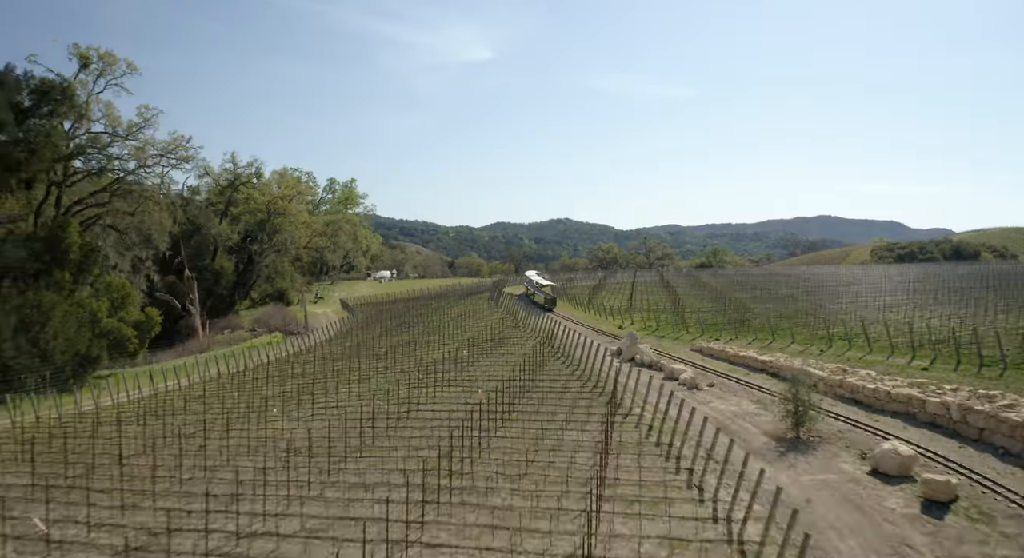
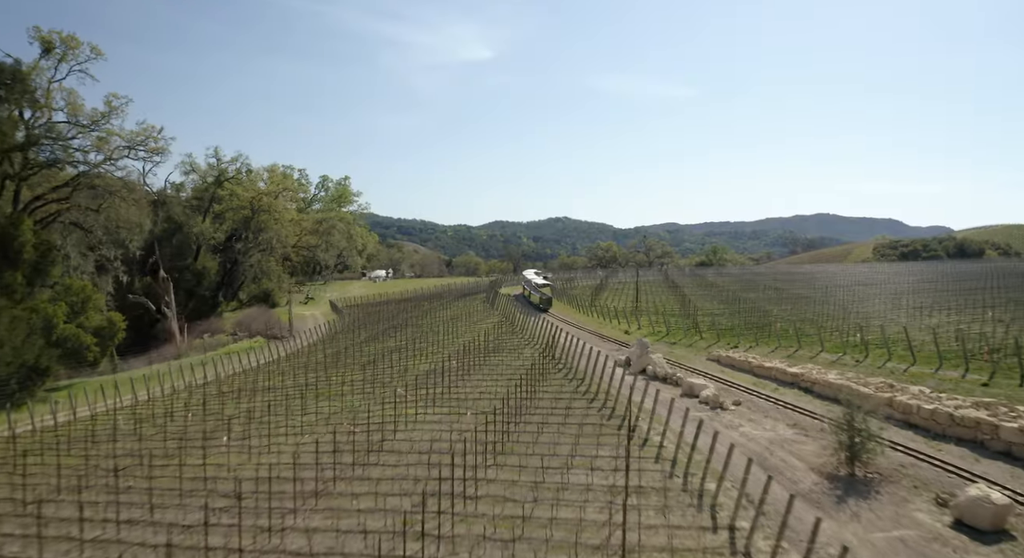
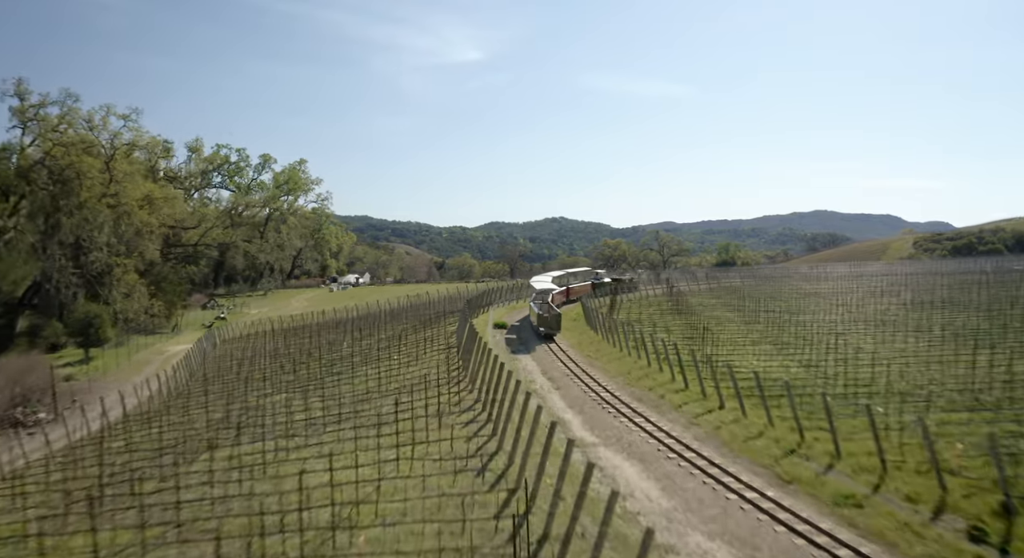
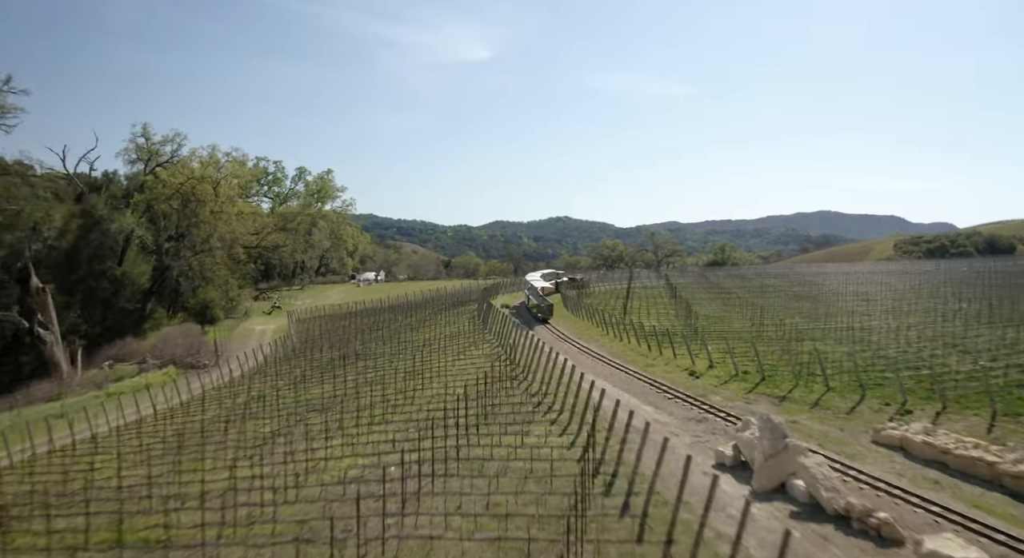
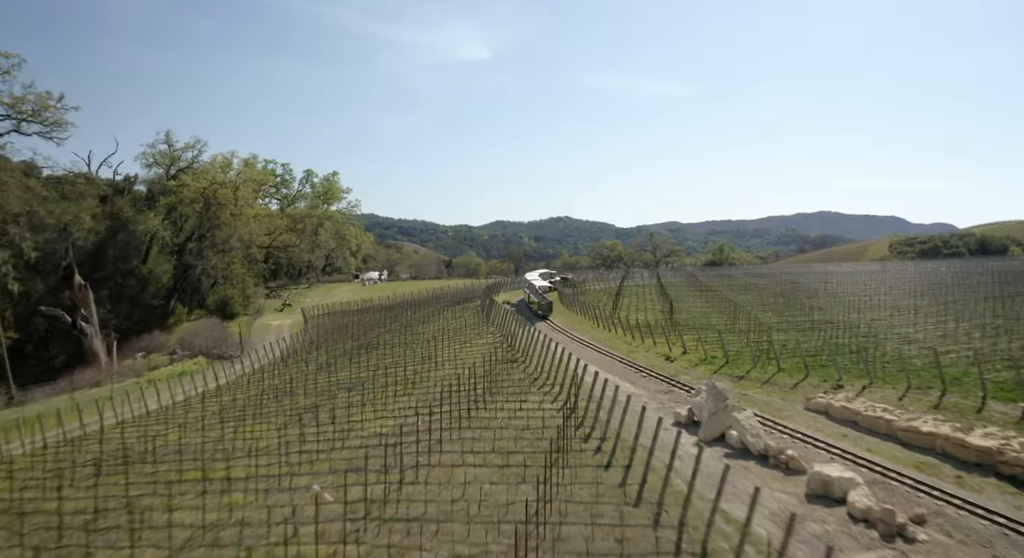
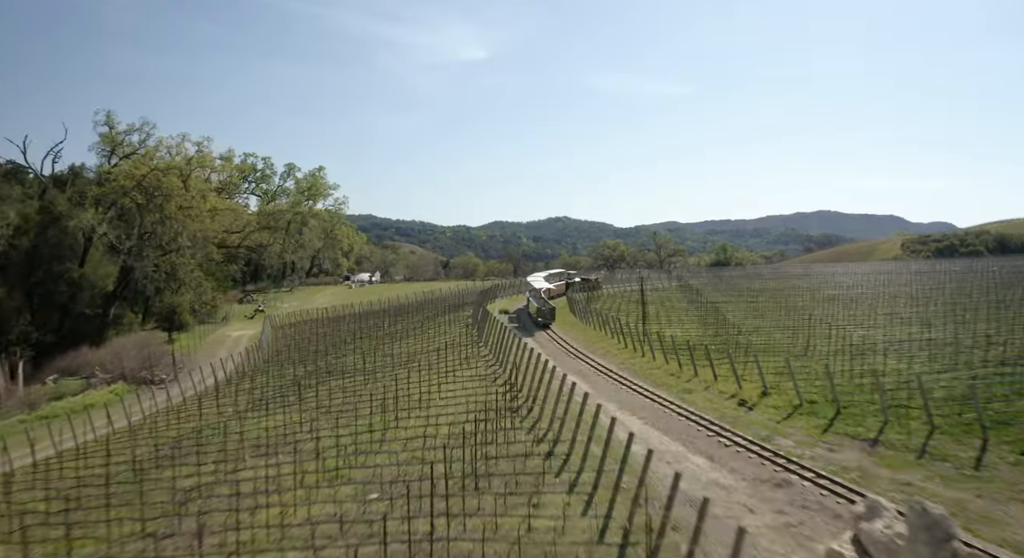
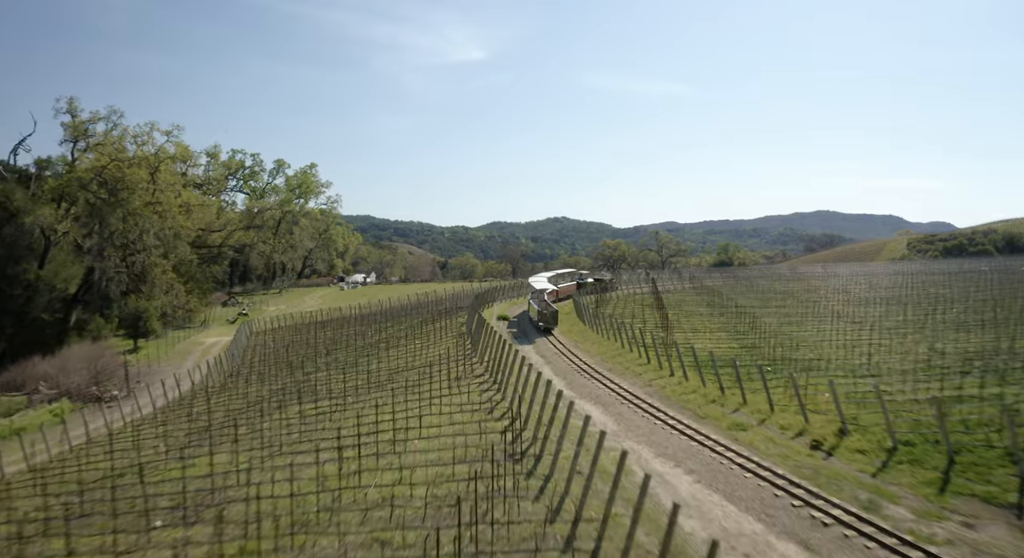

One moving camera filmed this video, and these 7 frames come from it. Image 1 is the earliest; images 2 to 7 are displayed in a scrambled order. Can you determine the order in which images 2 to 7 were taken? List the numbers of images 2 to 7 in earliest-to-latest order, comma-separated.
2, 5, 4, 6, 7, 3
